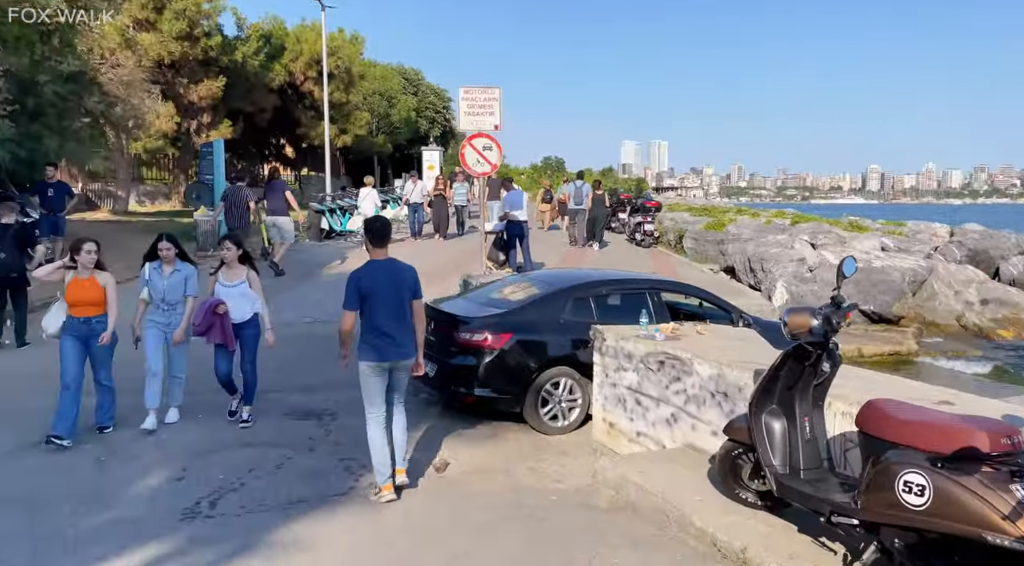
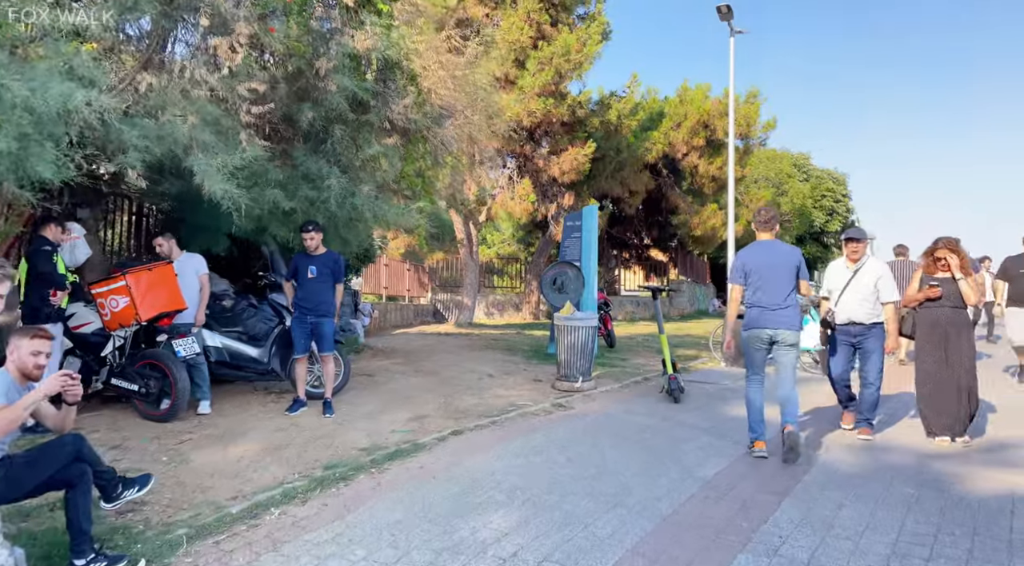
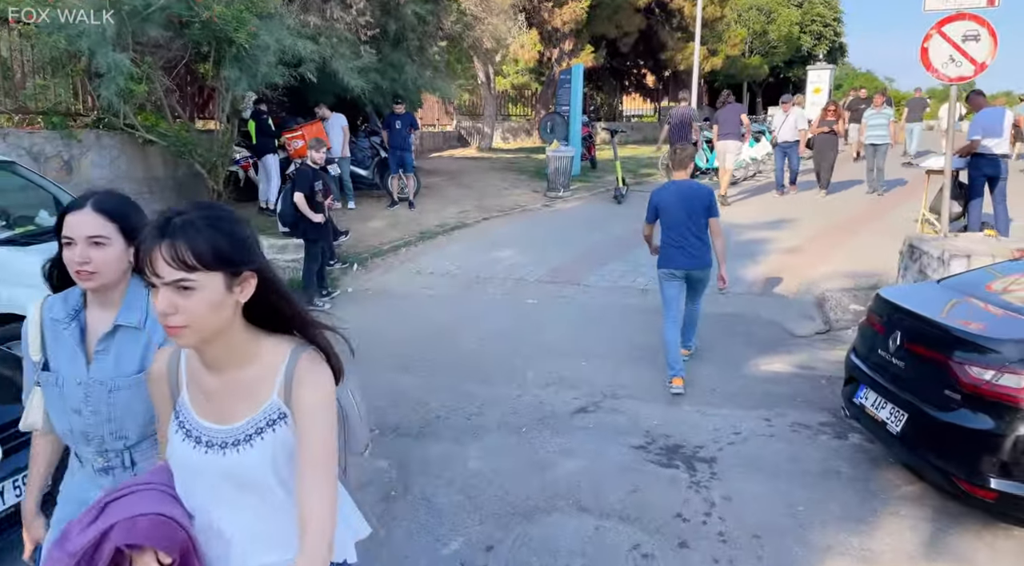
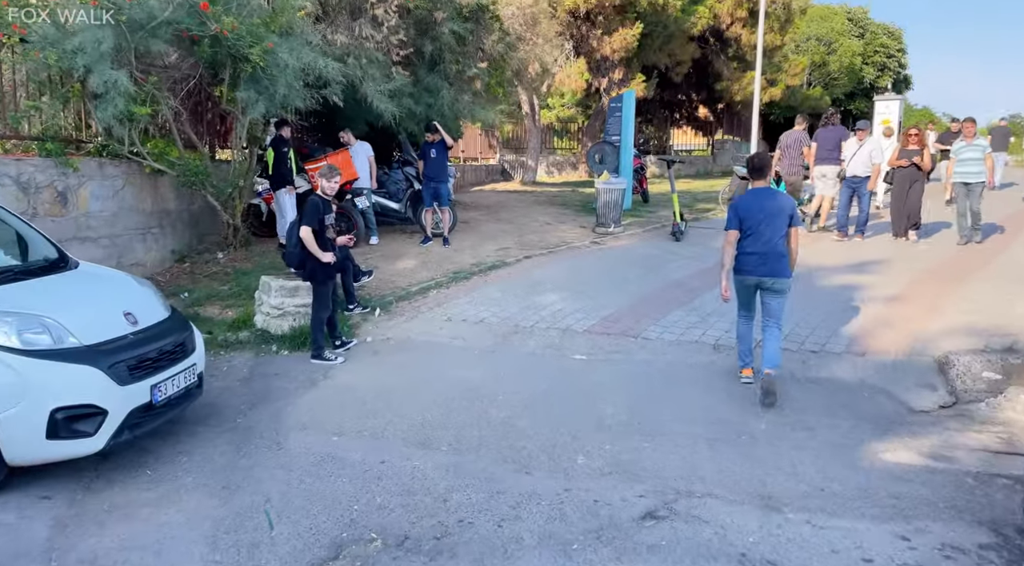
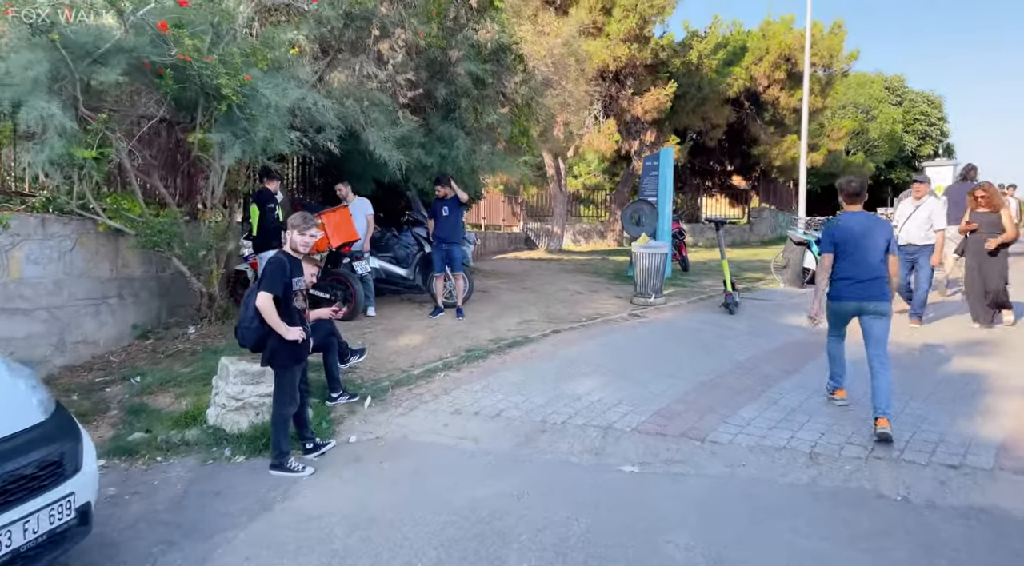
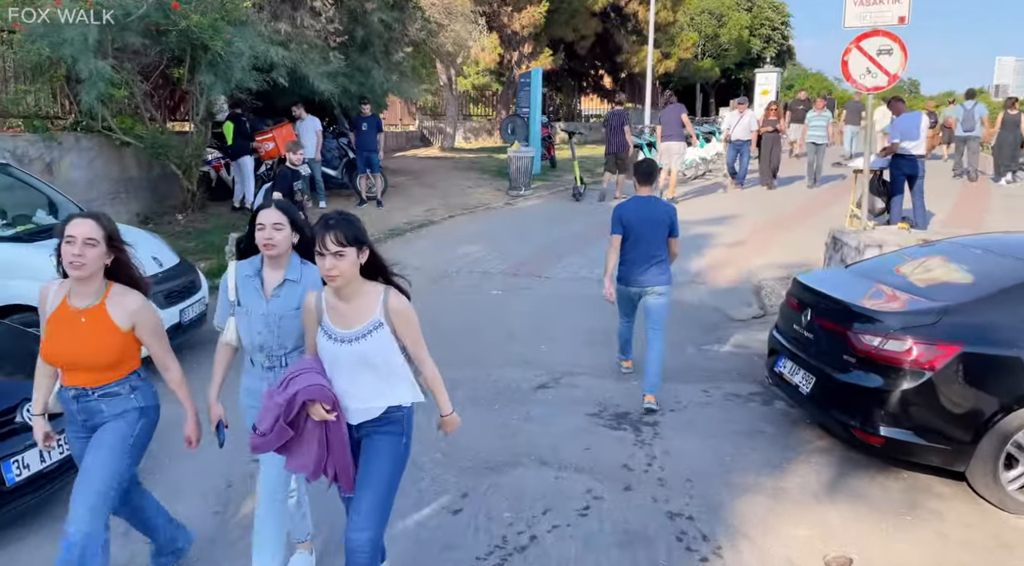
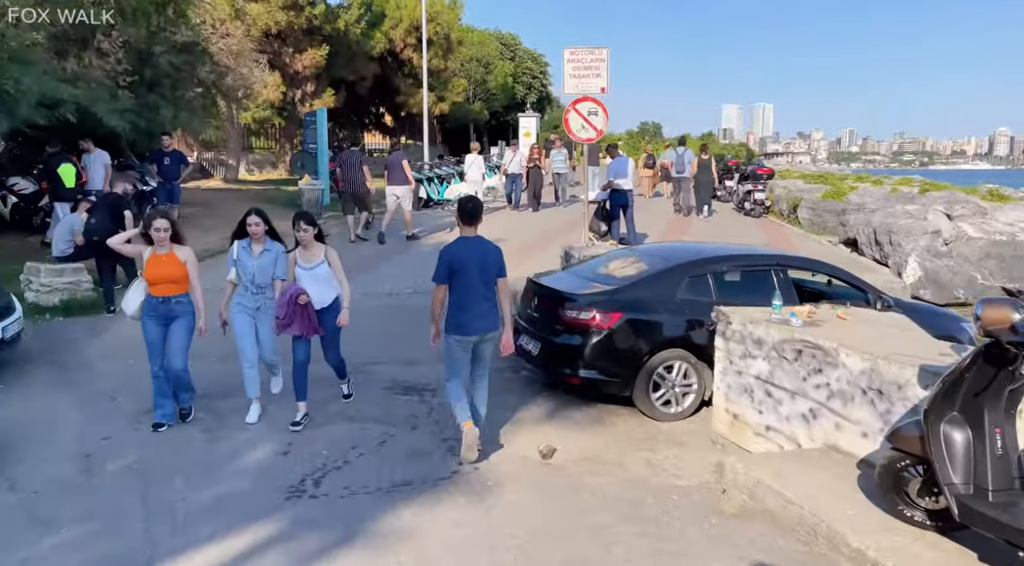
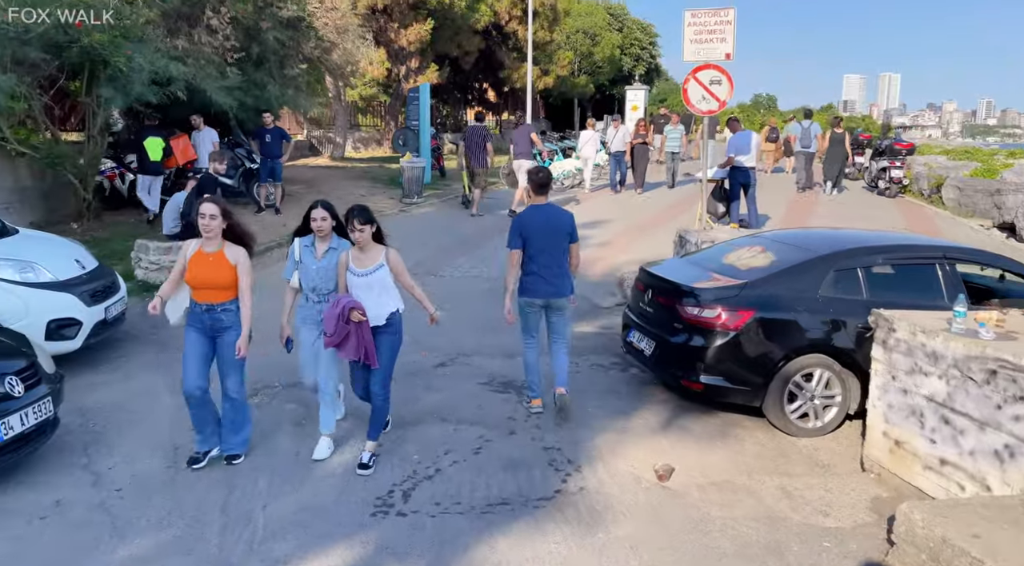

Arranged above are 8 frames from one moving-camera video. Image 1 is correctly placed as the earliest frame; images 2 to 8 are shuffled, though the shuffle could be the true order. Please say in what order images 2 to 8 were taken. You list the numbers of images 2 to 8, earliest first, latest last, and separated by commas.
7, 8, 6, 3, 4, 5, 2
